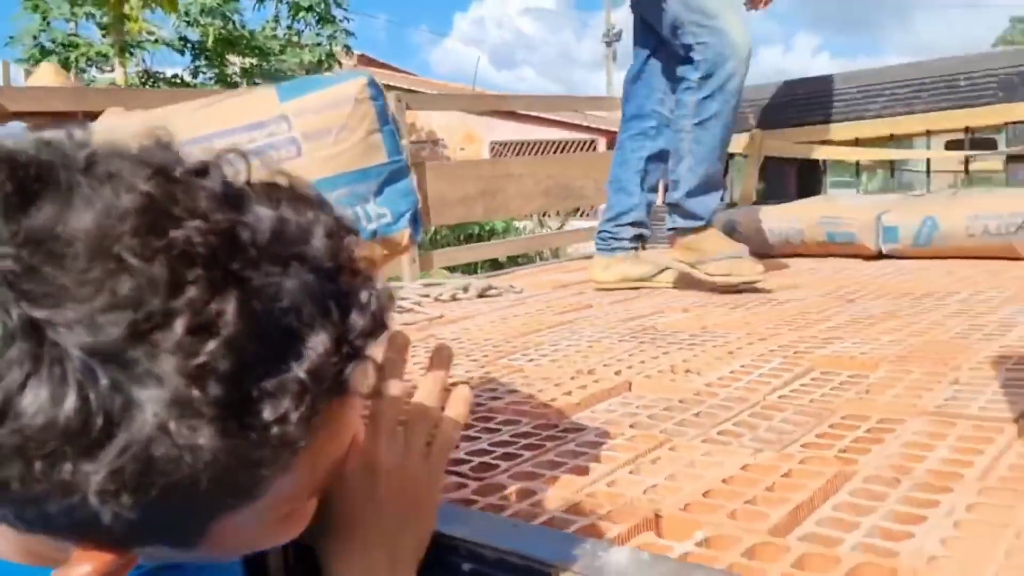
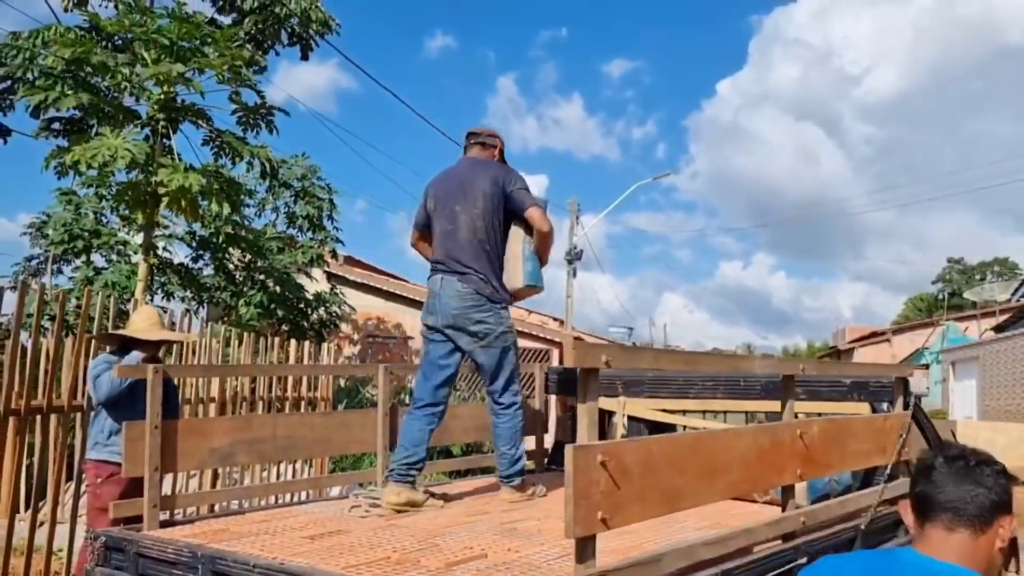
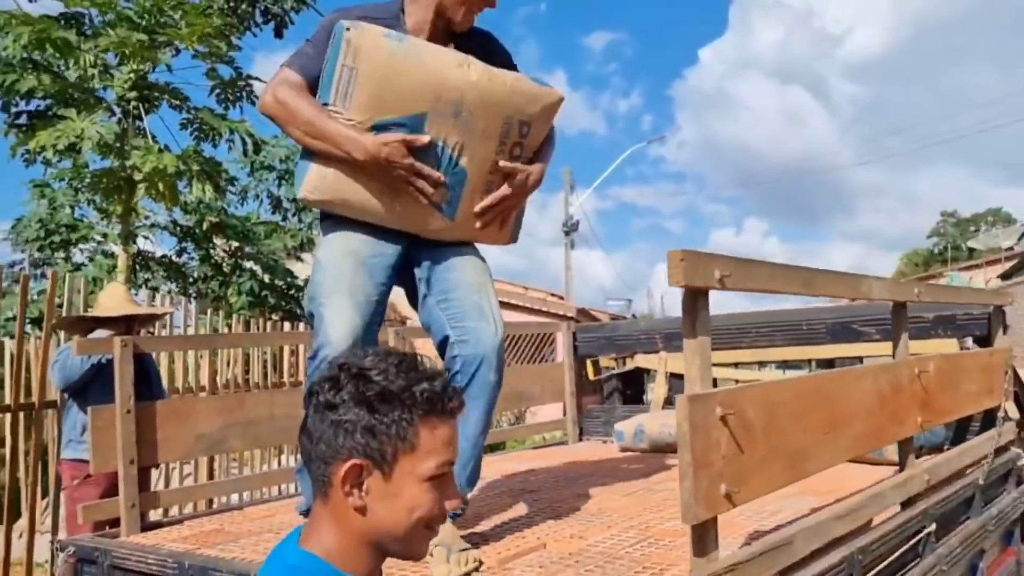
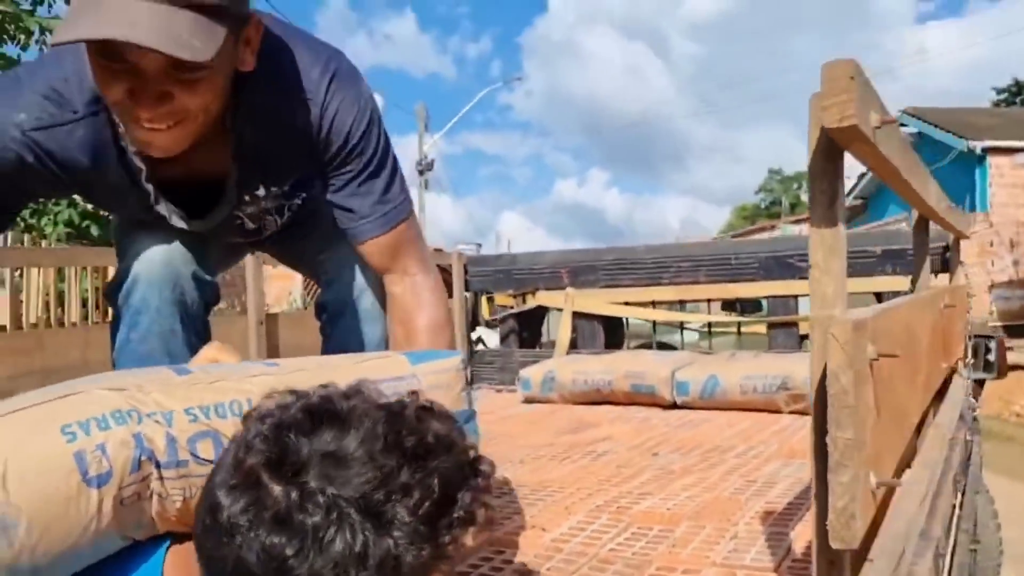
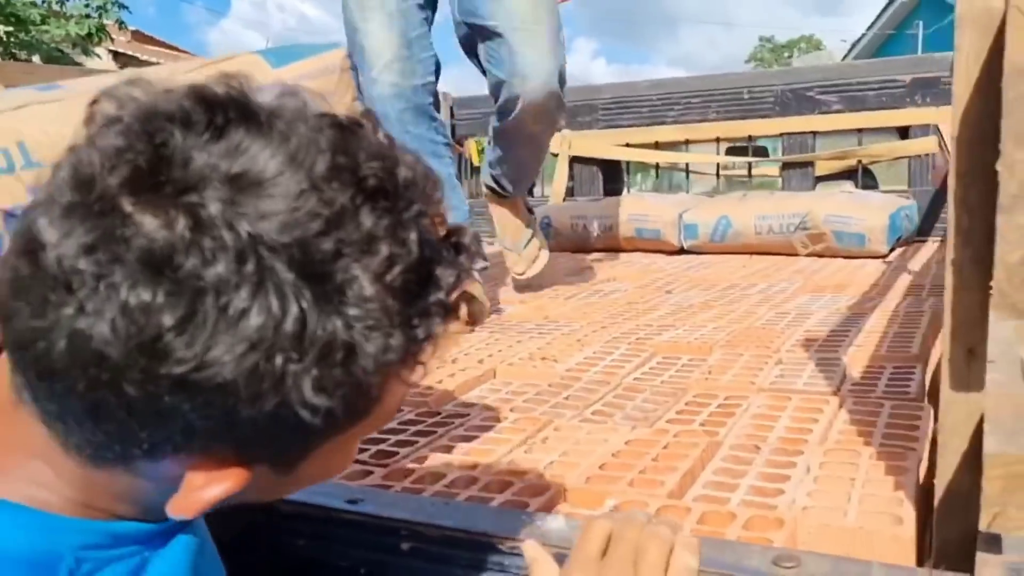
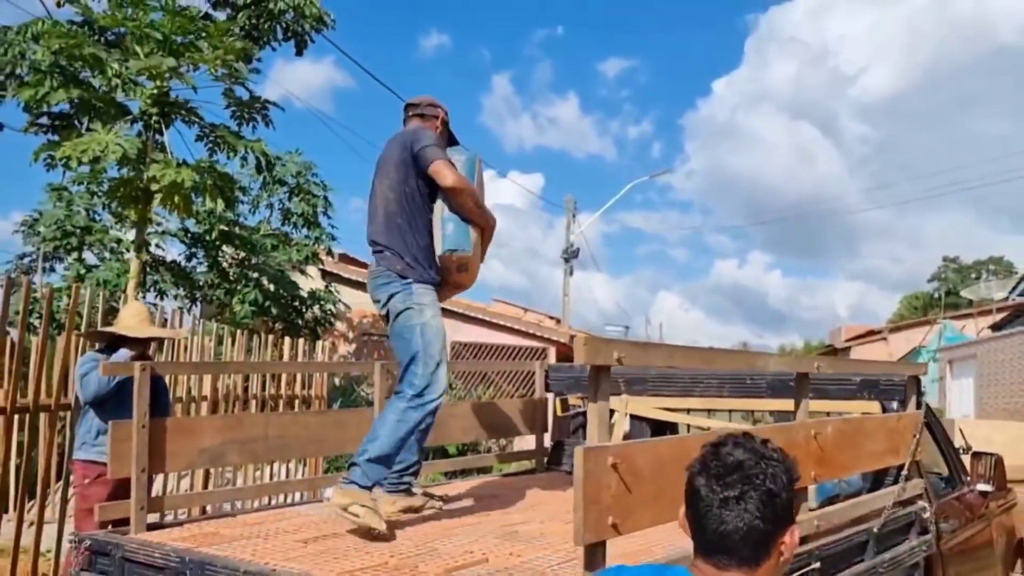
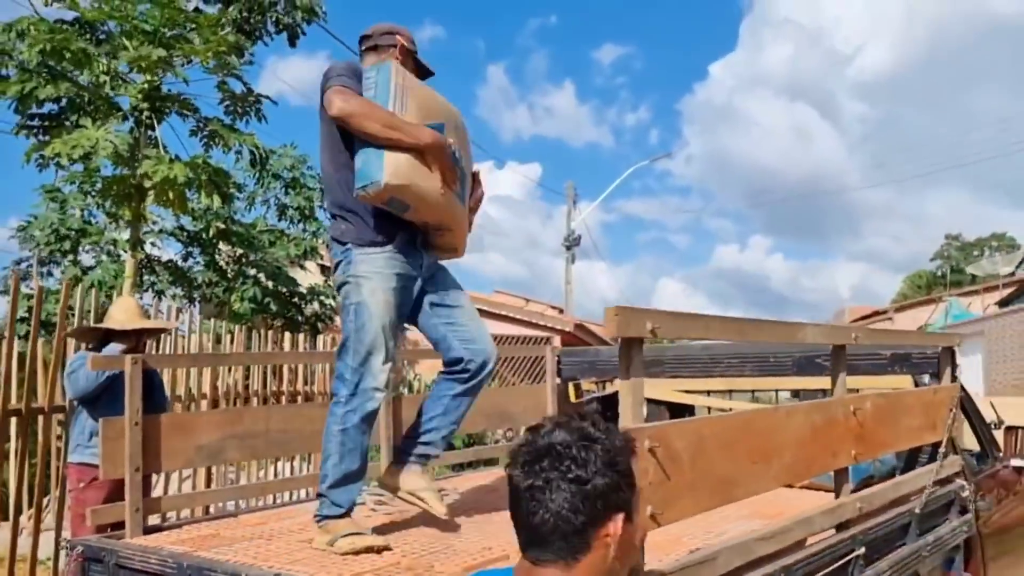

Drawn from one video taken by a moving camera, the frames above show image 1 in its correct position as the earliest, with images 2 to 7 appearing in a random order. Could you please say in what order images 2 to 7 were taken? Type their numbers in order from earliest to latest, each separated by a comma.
5, 4, 3, 7, 6, 2
